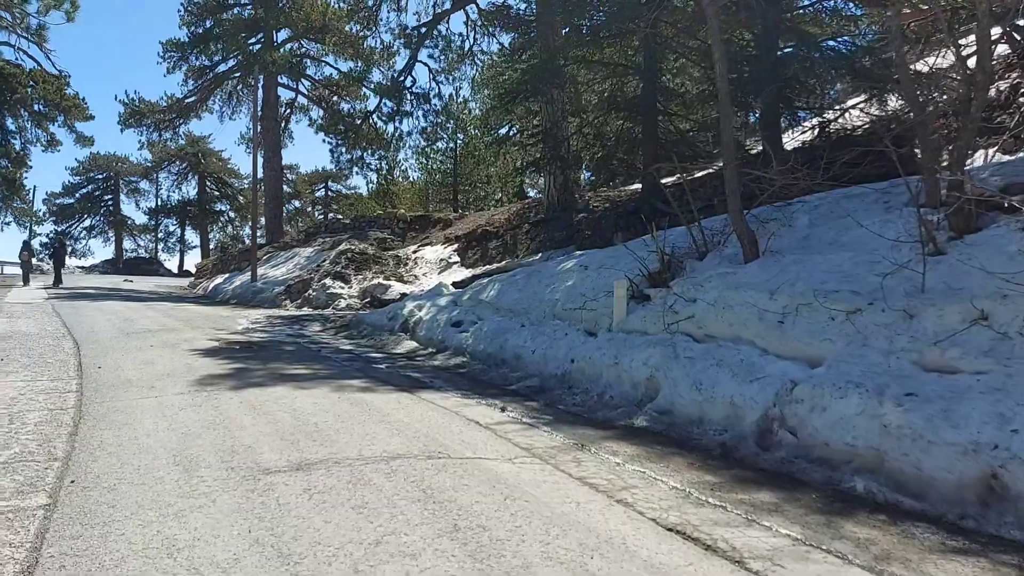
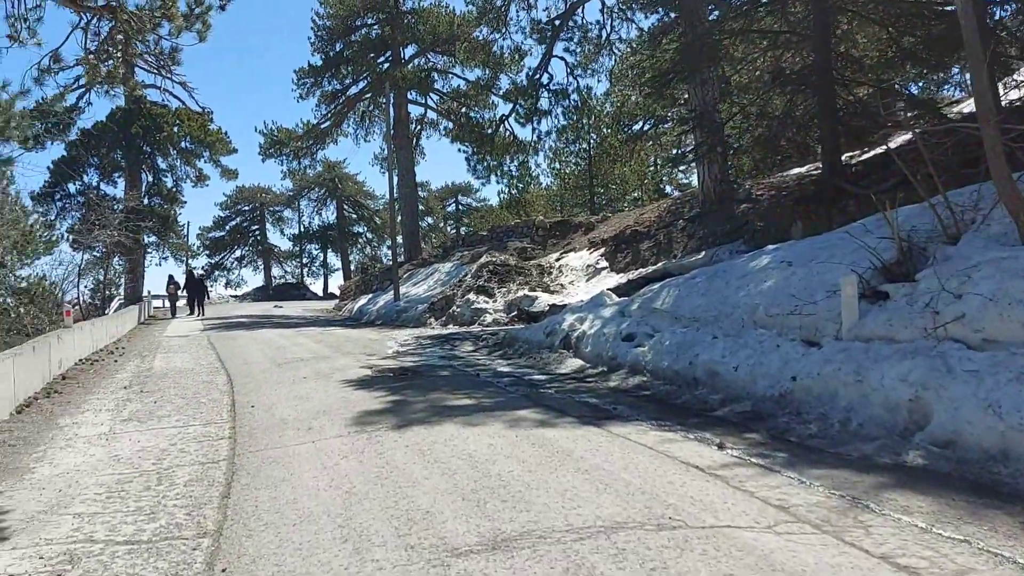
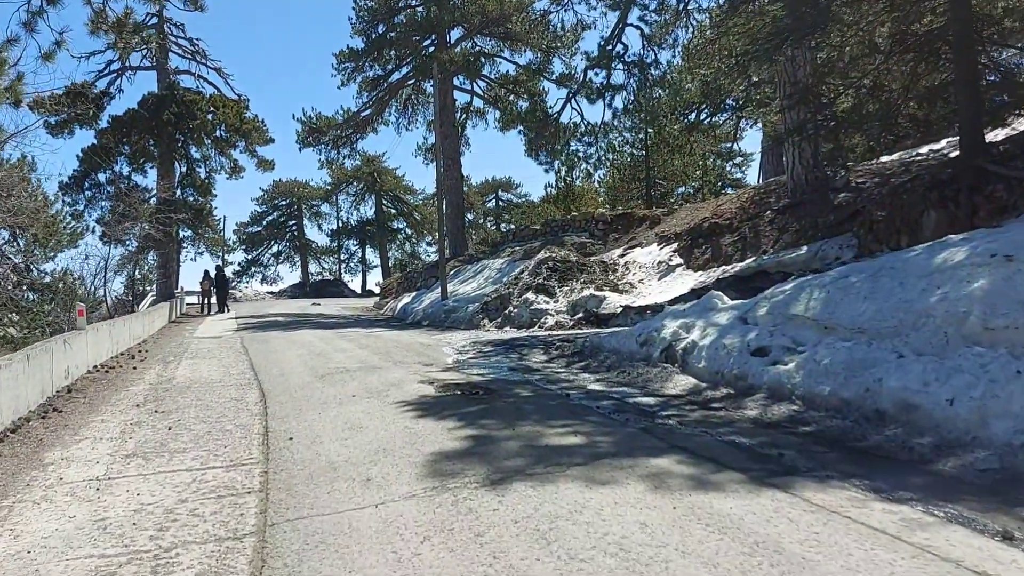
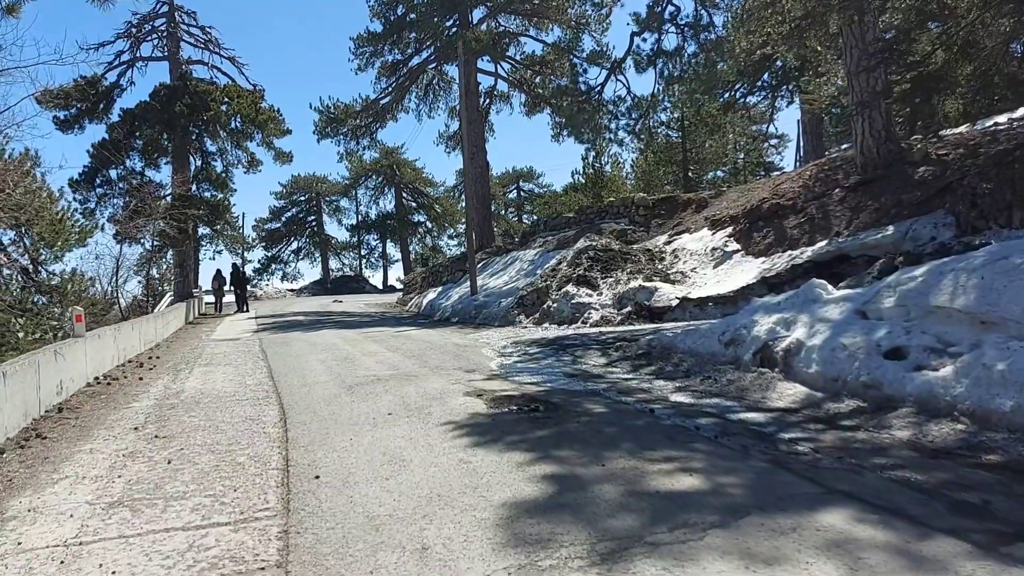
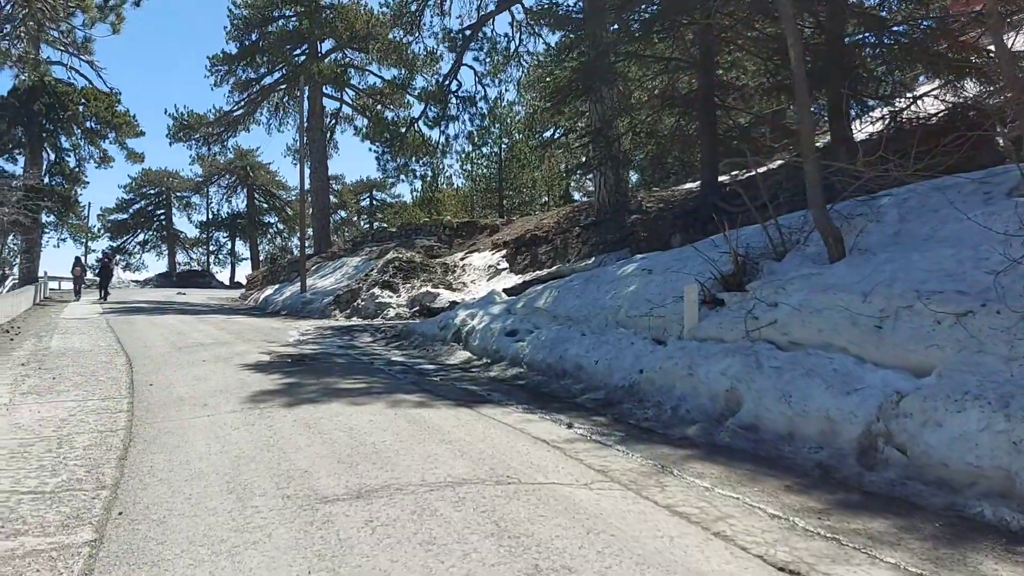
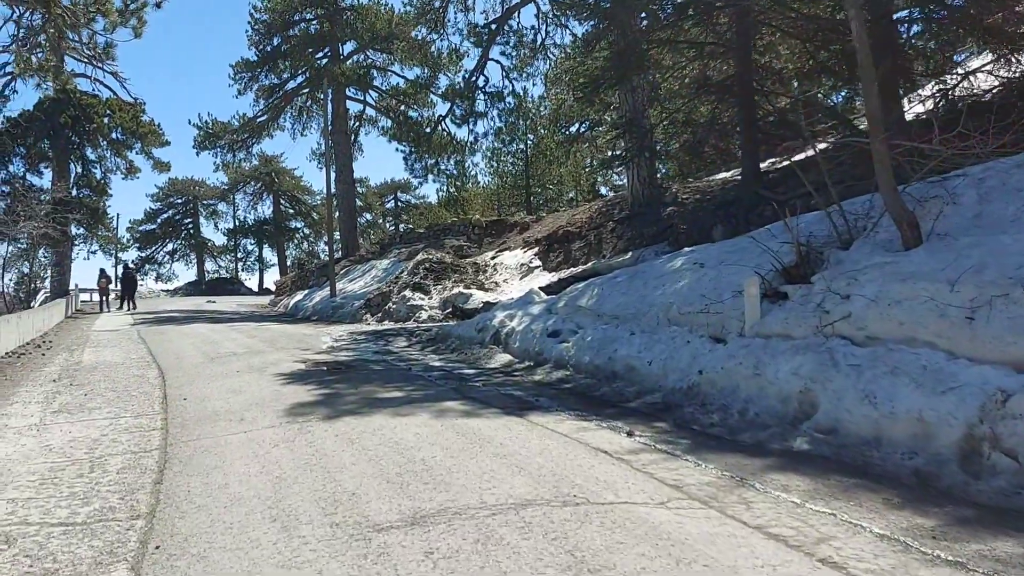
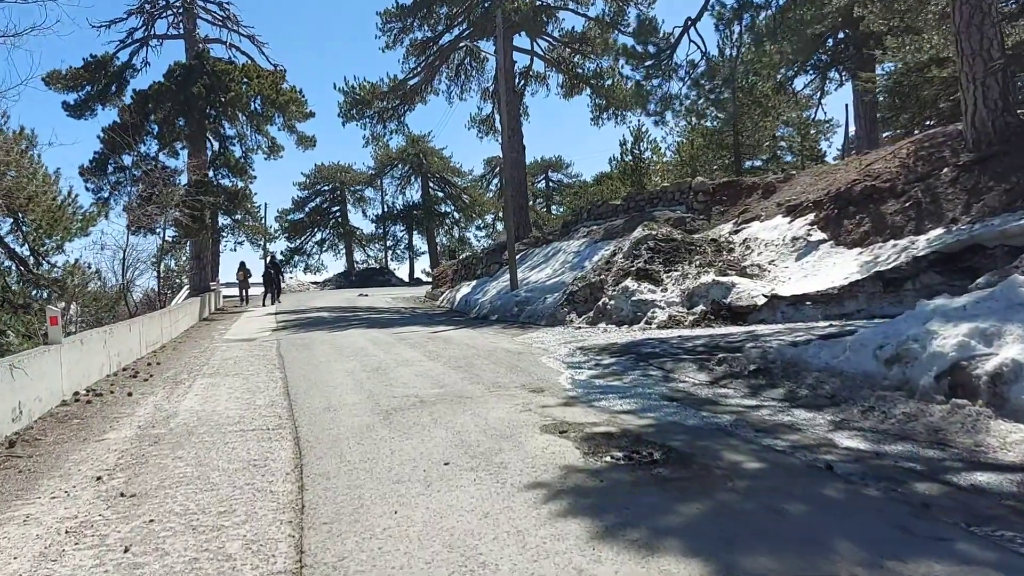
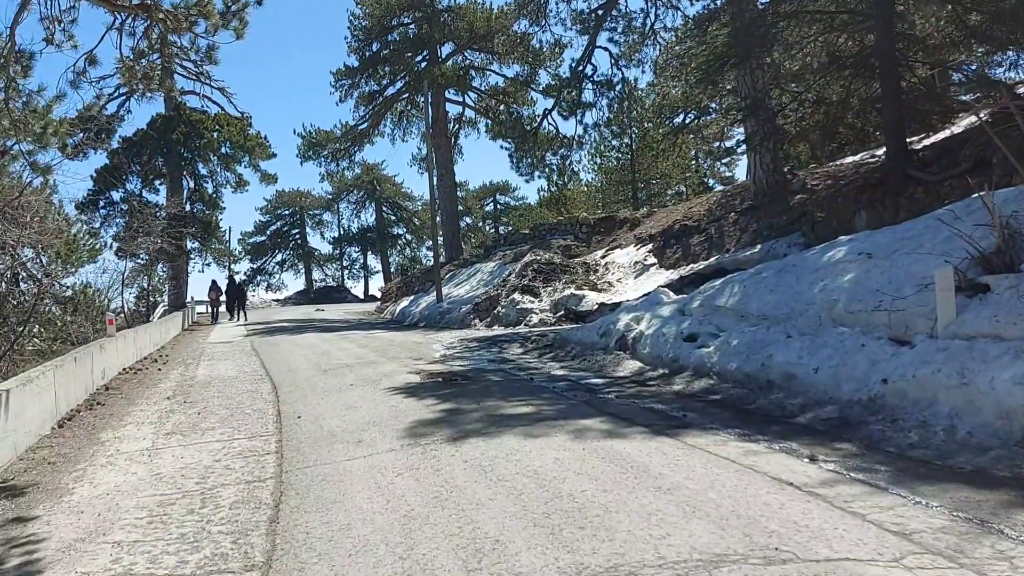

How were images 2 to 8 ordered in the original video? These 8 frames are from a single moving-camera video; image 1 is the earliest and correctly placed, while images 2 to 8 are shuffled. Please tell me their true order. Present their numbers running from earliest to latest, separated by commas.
5, 6, 2, 8, 3, 4, 7
